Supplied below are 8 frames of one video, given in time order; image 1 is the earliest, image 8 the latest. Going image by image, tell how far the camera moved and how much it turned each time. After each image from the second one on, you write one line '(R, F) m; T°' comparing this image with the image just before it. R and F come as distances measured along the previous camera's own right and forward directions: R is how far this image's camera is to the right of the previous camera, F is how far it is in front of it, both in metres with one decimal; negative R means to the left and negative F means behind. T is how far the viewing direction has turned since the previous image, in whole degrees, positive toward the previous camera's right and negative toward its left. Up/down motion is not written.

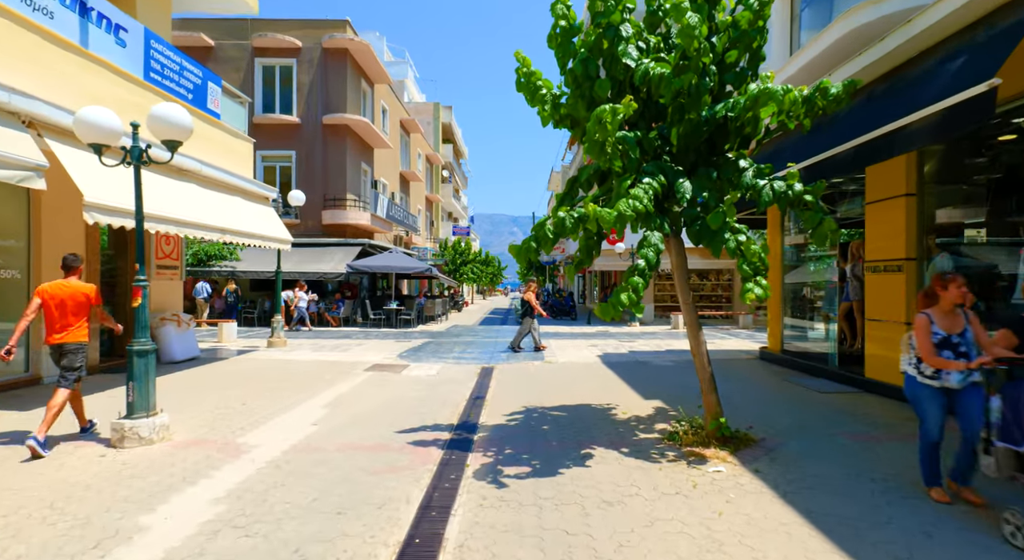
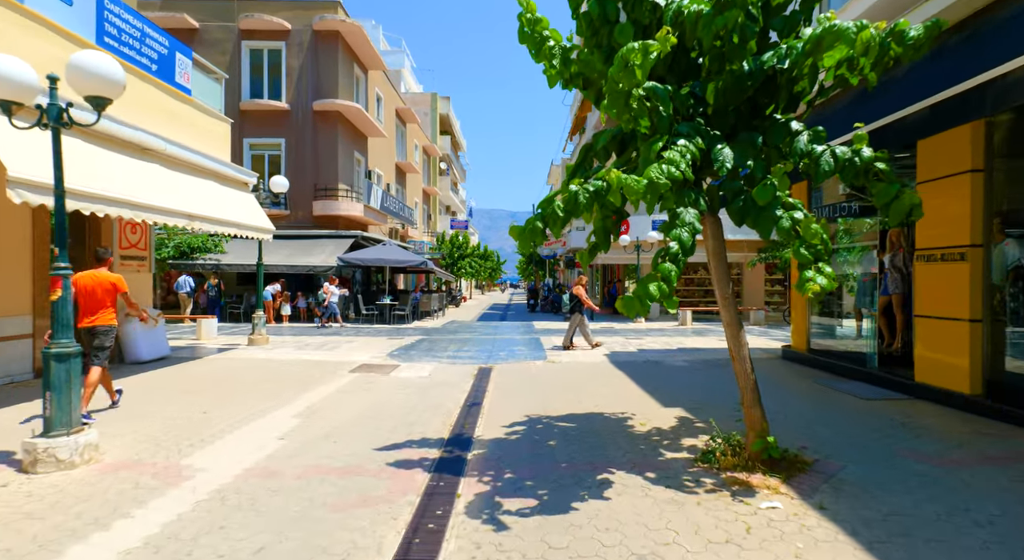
(0.0, +1.0) m; 0°
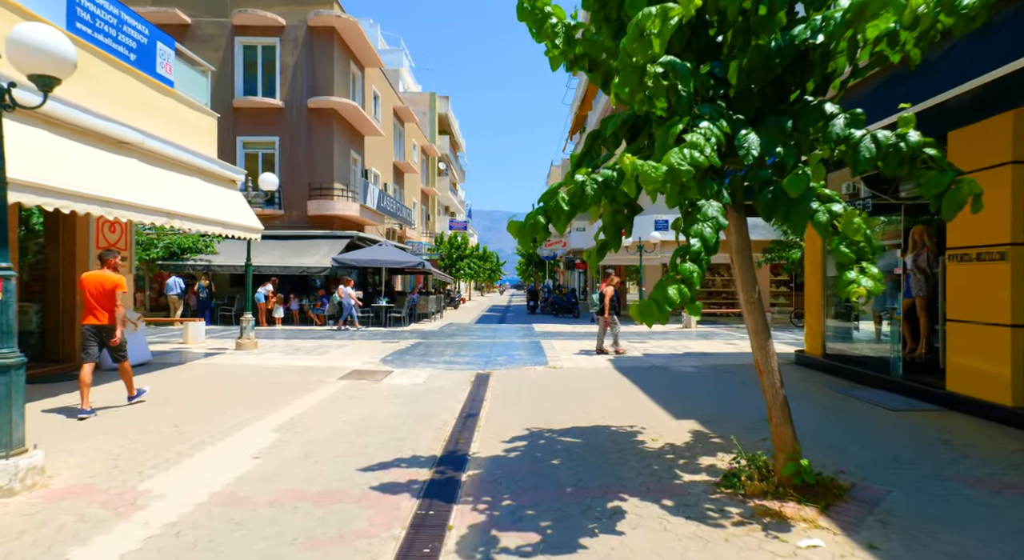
(0.0, +0.5) m; 0°
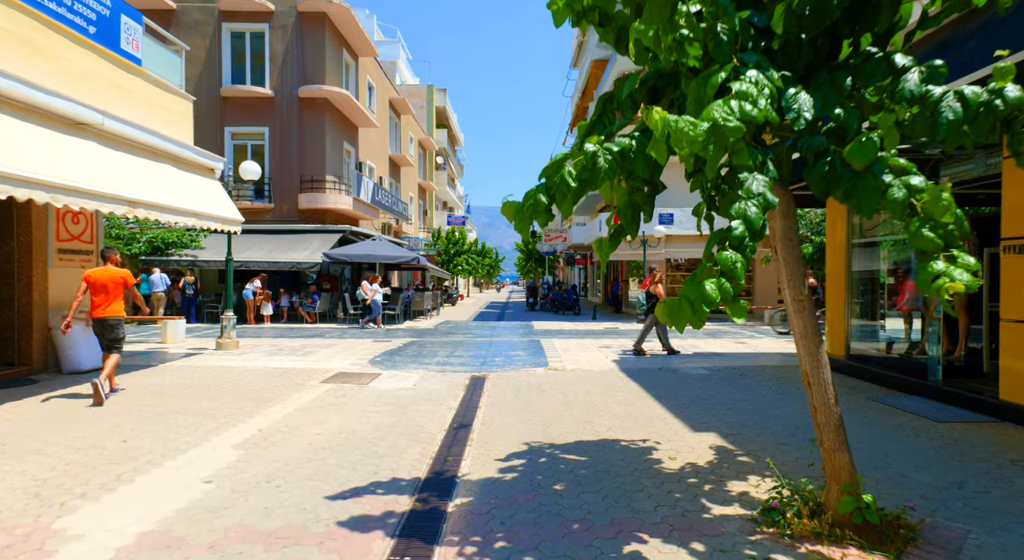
(0.0, +0.8) m; 0°
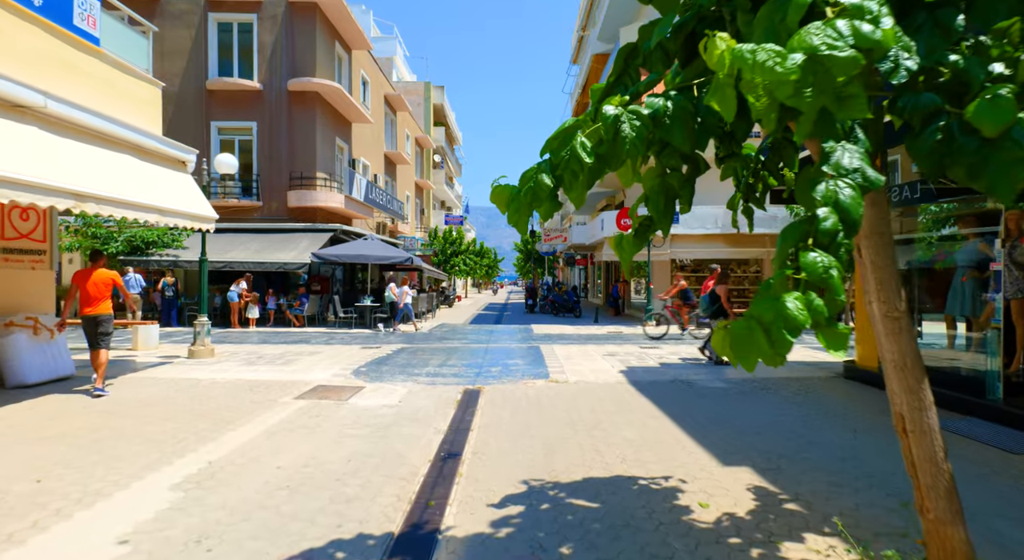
(0.0, +0.9) m; 0°
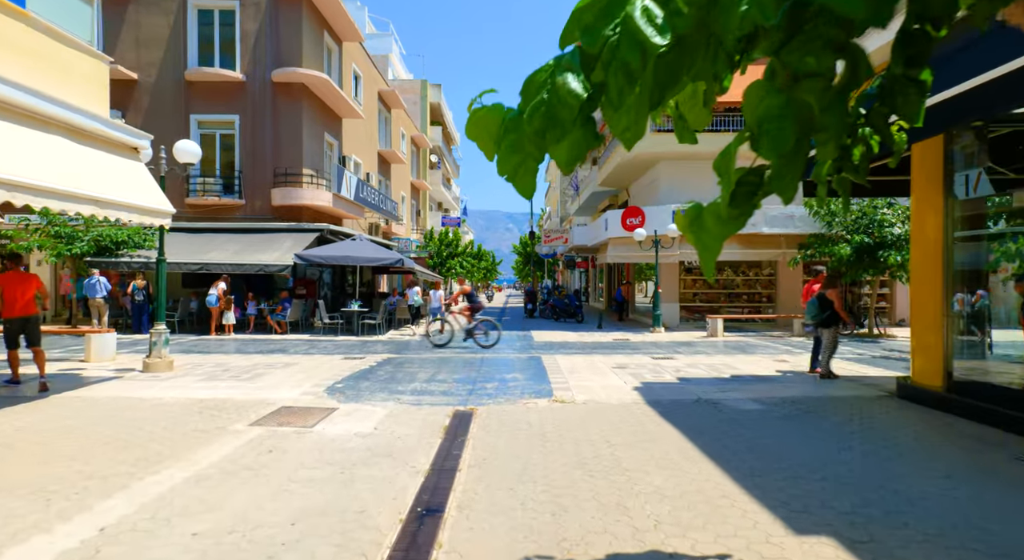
(0.0, +1.3) m; 0°
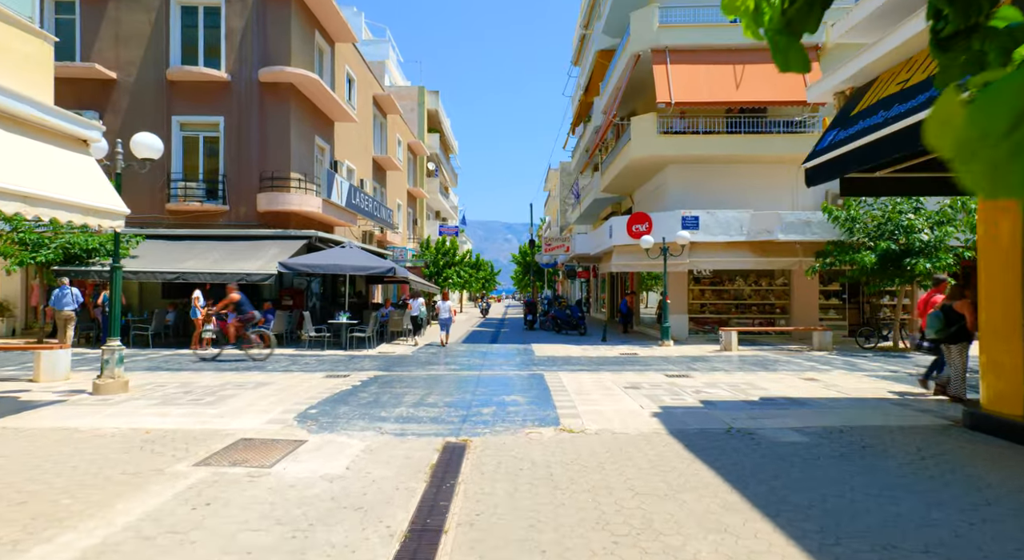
(0.0, +1.1) m; 0°
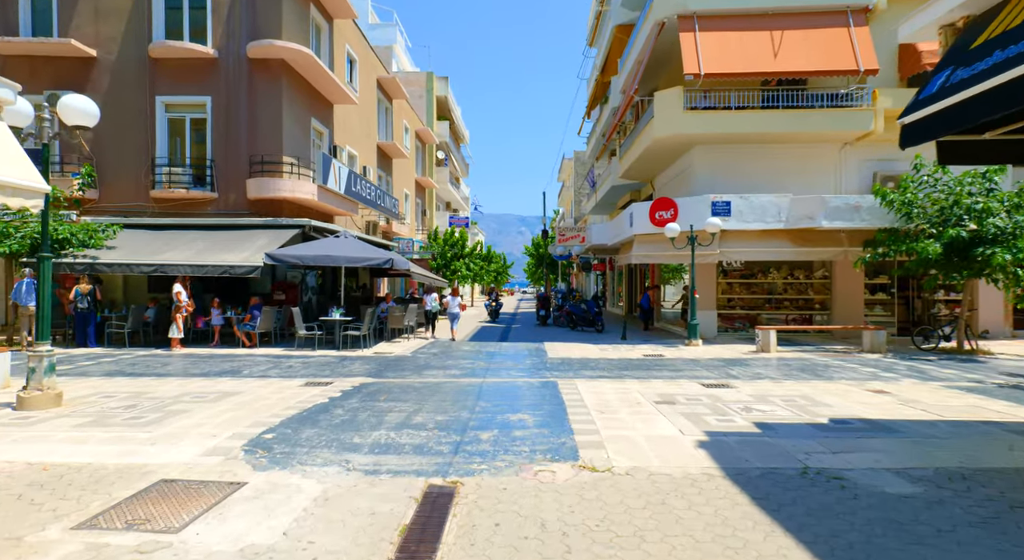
(+0.1, +1.6) m; -1°
